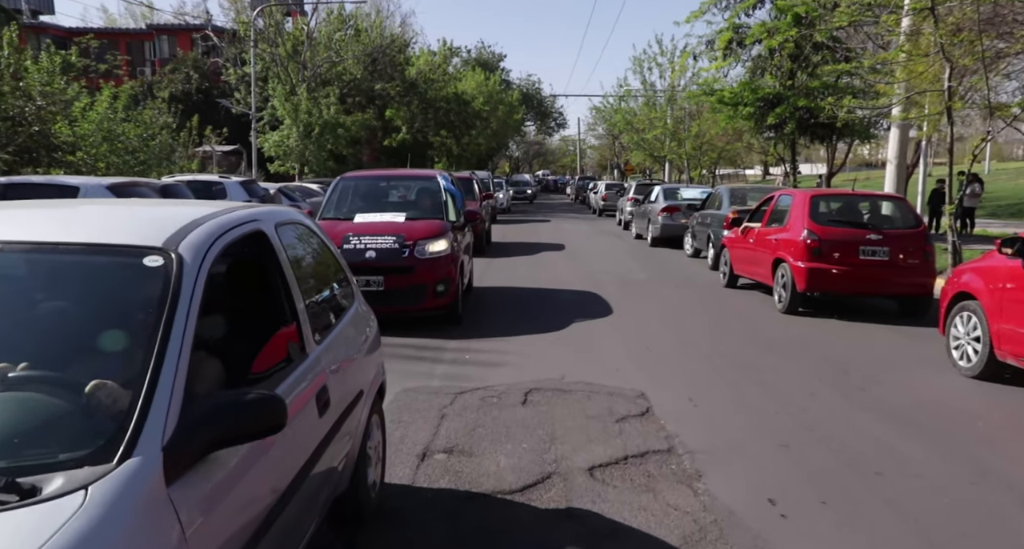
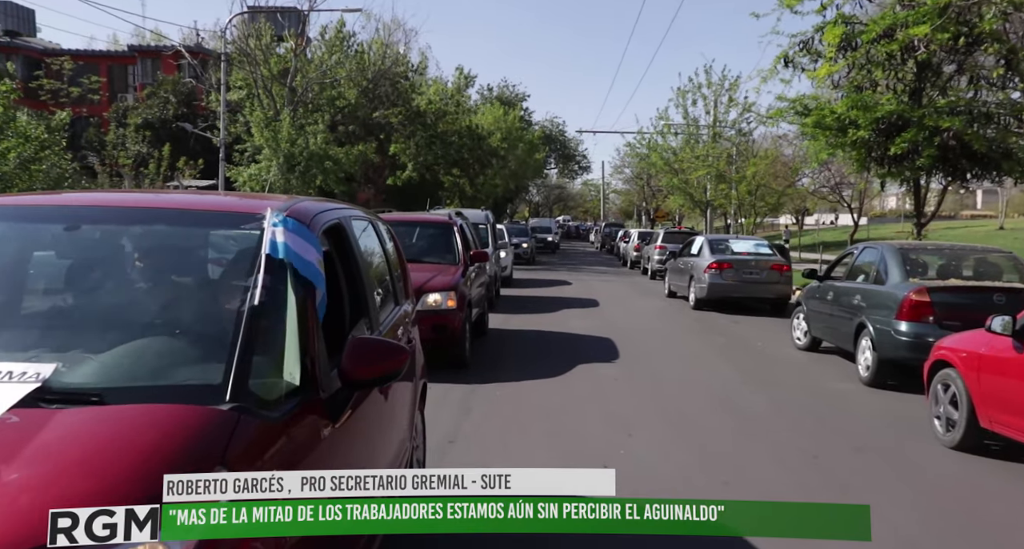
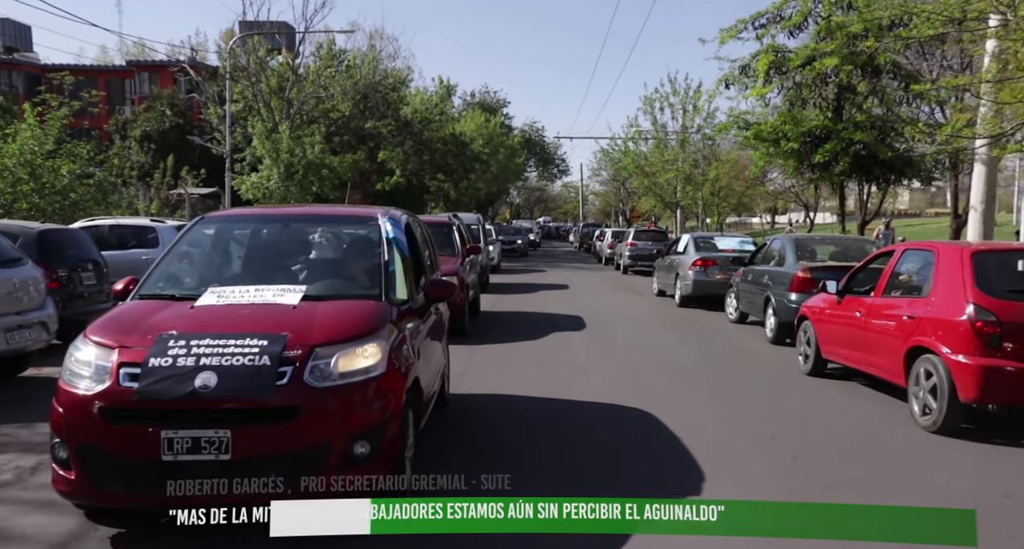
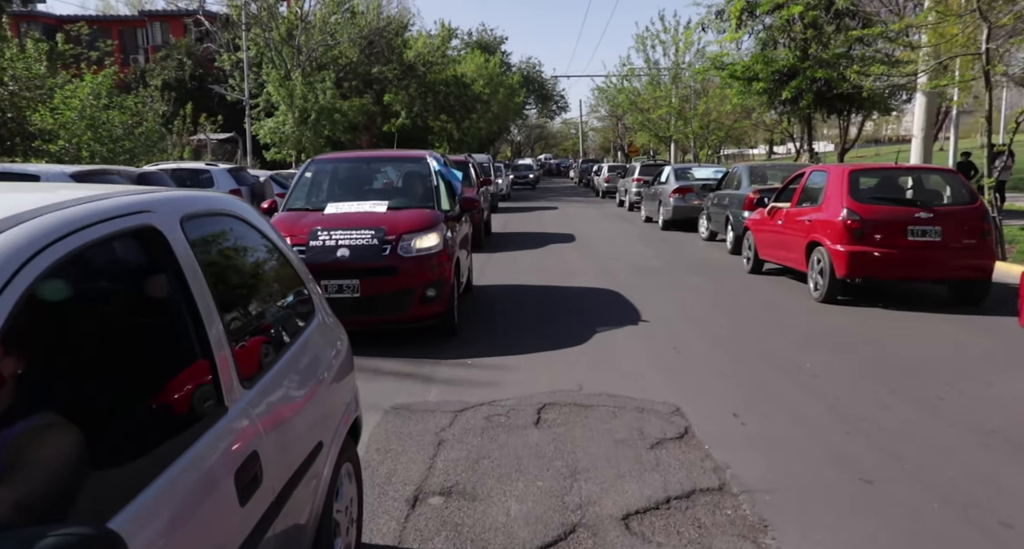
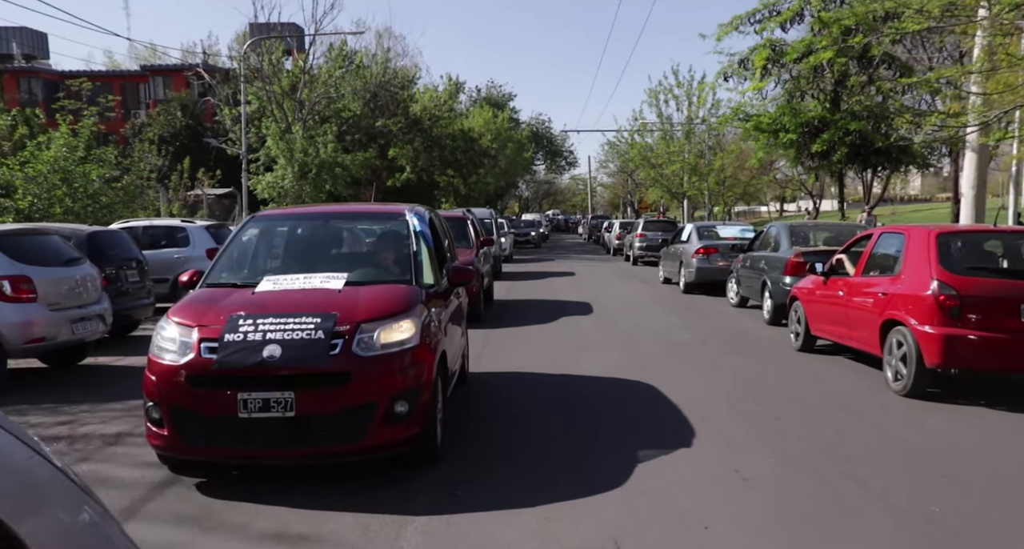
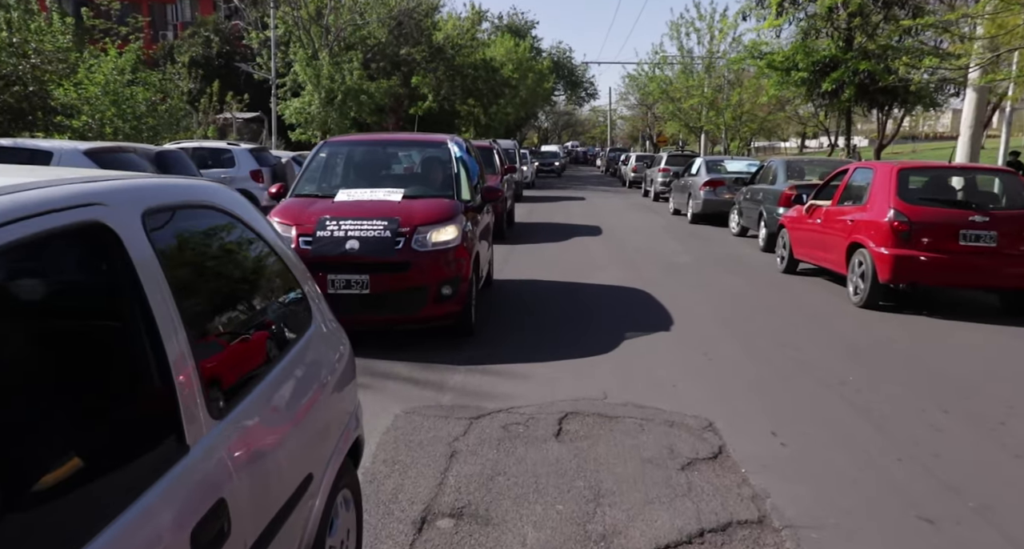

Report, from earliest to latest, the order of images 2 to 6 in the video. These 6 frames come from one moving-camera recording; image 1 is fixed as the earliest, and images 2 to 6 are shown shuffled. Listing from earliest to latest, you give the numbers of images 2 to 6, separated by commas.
4, 6, 5, 3, 2
